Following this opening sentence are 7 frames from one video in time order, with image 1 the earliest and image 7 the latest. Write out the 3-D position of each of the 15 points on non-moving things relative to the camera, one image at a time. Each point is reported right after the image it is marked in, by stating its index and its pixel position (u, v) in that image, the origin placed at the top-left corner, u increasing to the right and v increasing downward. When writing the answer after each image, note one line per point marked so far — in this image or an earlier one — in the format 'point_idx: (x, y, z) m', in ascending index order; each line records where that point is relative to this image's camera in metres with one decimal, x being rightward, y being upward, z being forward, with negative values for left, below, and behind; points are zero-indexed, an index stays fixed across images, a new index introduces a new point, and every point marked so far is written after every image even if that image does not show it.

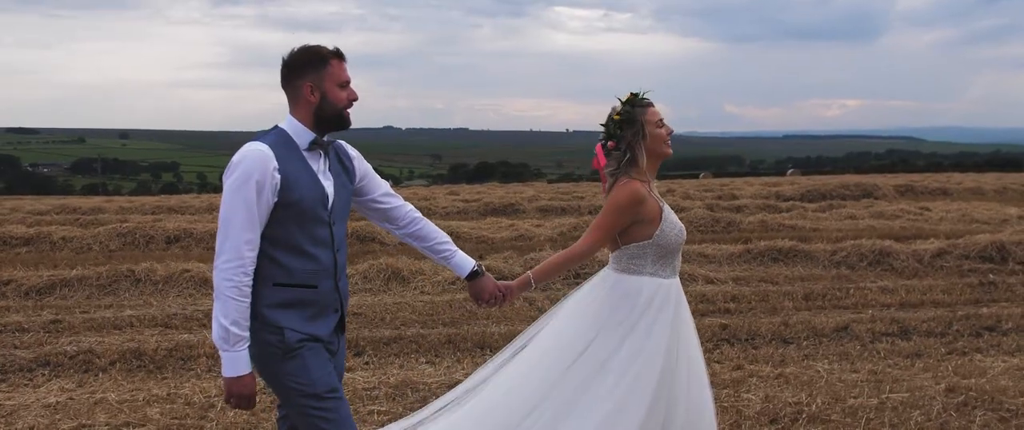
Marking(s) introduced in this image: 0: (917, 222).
0: (+6.1, -0.1, +13.0) m
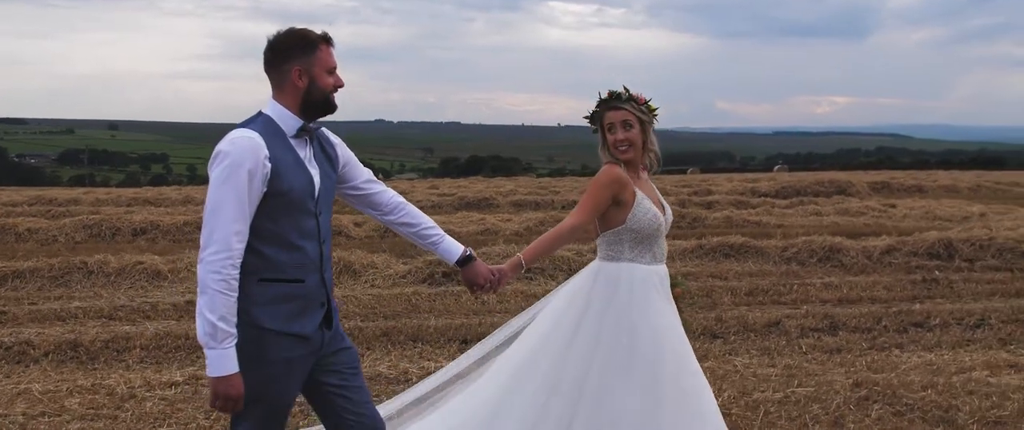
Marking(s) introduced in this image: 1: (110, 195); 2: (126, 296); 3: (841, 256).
0: (+5.6, -0.1, +13.1) m
1: (-9.1, +0.5, +19.7) m
2: (-3.7, -0.8, +8.2) m
3: (+3.5, -0.4, +9.3) m
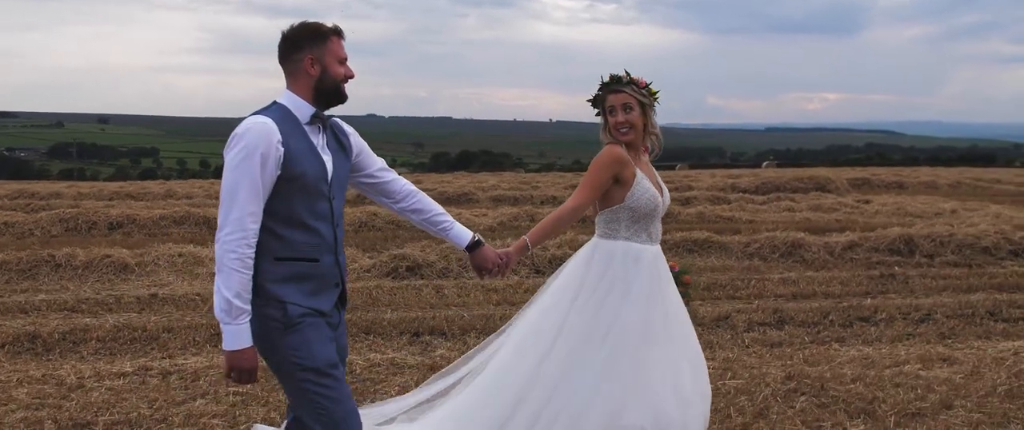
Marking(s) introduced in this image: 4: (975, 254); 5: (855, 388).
0: (+5.2, 0.0, +13.2) m
1: (-9.6, +0.6, +19.7) m
2: (-4.0, -0.7, +8.3) m
3: (+3.1, -0.4, +9.4) m
4: (+4.9, -0.4, +9.2) m
5: (+1.9, -1.0, +4.8) m
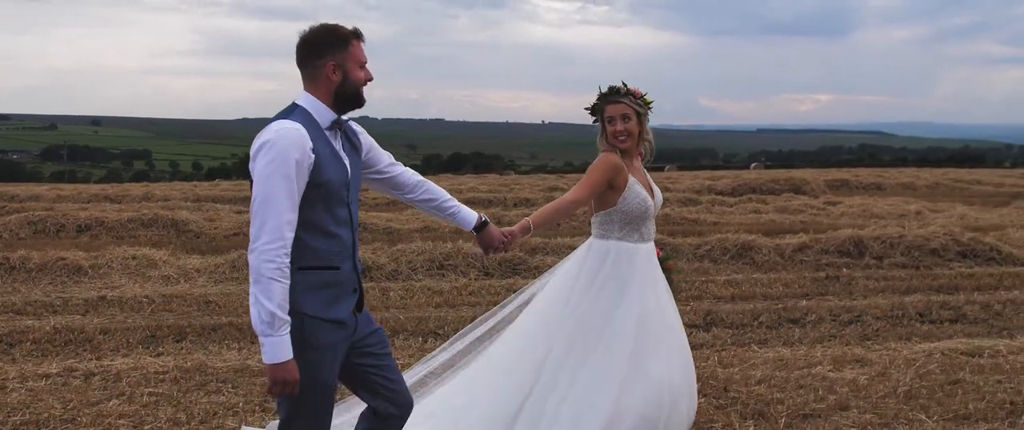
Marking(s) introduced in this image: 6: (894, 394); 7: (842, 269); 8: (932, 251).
0: (+4.7, 0.0, +13.3) m
1: (-10.1, +0.6, +19.8) m
2: (-4.5, -0.7, +8.4) m
3: (+2.6, -0.4, +9.4) m
4: (+4.4, -0.4, +9.3) m
5: (+1.4, -1.0, +4.8) m
6: (+2.1, -1.0, +4.8) m
7: (+3.4, -0.6, +9.0) m
8: (+4.5, -0.4, +9.3) m
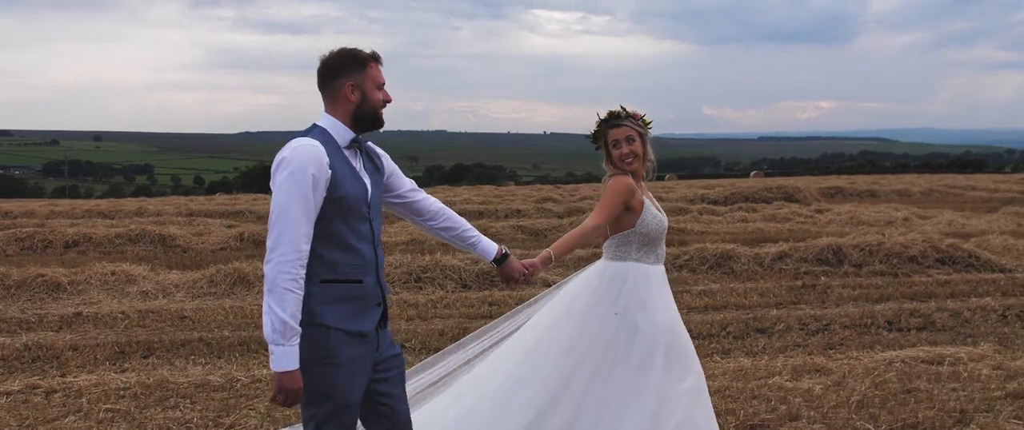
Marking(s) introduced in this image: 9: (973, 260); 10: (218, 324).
0: (+4.5, -0.2, +13.3) m
1: (-10.2, +0.2, +19.9) m
2: (-4.8, -0.9, +8.4) m
3: (+2.4, -0.5, +9.4) m
4: (+4.2, -0.5, +9.2) m
5: (+1.1, -1.0, +4.8) m
6: (+1.8, -1.0, +4.7) m
7: (+3.2, -0.6, +9.0) m
8: (+4.3, -0.5, +9.3) m
9: (+4.9, -0.5, +9.2) m
10: (-2.6, -1.0, +7.6) m
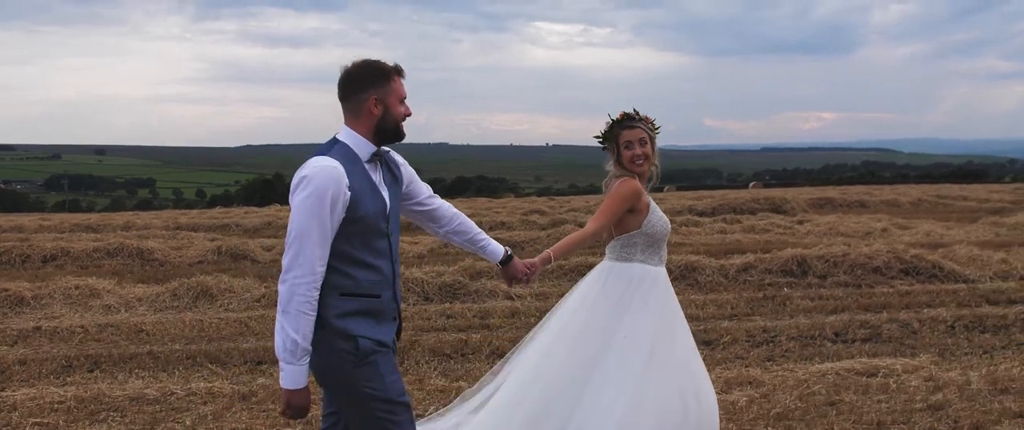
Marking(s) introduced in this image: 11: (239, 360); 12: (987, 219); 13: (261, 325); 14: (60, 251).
0: (+4.1, -0.3, +13.3) m
1: (-10.5, -0.1, +20.0) m
2: (-5.2, -1.0, +8.4) m
3: (+2.0, -0.7, +9.4) m
4: (+3.8, -0.6, +9.2) m
5: (+0.7, -1.1, +4.8) m
6: (+1.4, -1.1, +4.7) m
7: (+2.8, -0.8, +9.0) m
8: (+3.9, -0.6, +9.2) m
9: (+4.5, -0.6, +9.2) m
10: (-3.0, -1.1, +7.6) m
11: (-2.1, -1.1, +6.6) m
12: (+8.6, -0.1, +15.6) m
13: (-2.3, -1.0, +8.0) m
14: (-6.8, -0.5, +13.0) m
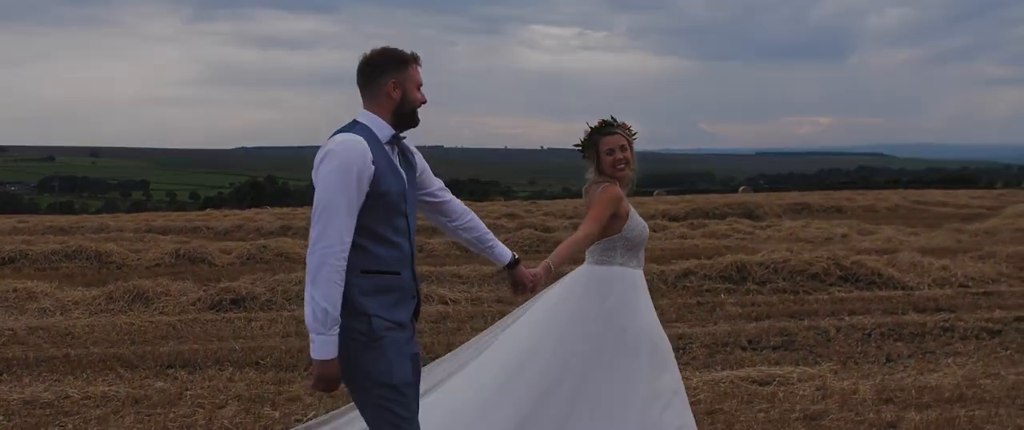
0: (+3.5, -0.4, +13.2) m
1: (-11.1, -0.2, +20.1) m
2: (-5.8, -1.1, +8.5) m
3: (+1.3, -0.7, +9.4) m
4: (+3.1, -0.7, +9.2) m
5: (0.0, -1.1, +4.8) m
6: (+0.7, -1.1, +4.7) m
7: (+2.1, -0.8, +9.0) m
8: (+3.2, -0.6, +9.2) m
9: (+3.8, -0.7, +9.1) m
10: (-3.7, -1.1, +7.6) m
11: (-2.8, -1.1, +6.6) m
12: (+7.9, -0.2, +15.5) m
13: (-3.0, -1.0, +8.0) m
14: (-7.4, -0.6, +13.0) m
